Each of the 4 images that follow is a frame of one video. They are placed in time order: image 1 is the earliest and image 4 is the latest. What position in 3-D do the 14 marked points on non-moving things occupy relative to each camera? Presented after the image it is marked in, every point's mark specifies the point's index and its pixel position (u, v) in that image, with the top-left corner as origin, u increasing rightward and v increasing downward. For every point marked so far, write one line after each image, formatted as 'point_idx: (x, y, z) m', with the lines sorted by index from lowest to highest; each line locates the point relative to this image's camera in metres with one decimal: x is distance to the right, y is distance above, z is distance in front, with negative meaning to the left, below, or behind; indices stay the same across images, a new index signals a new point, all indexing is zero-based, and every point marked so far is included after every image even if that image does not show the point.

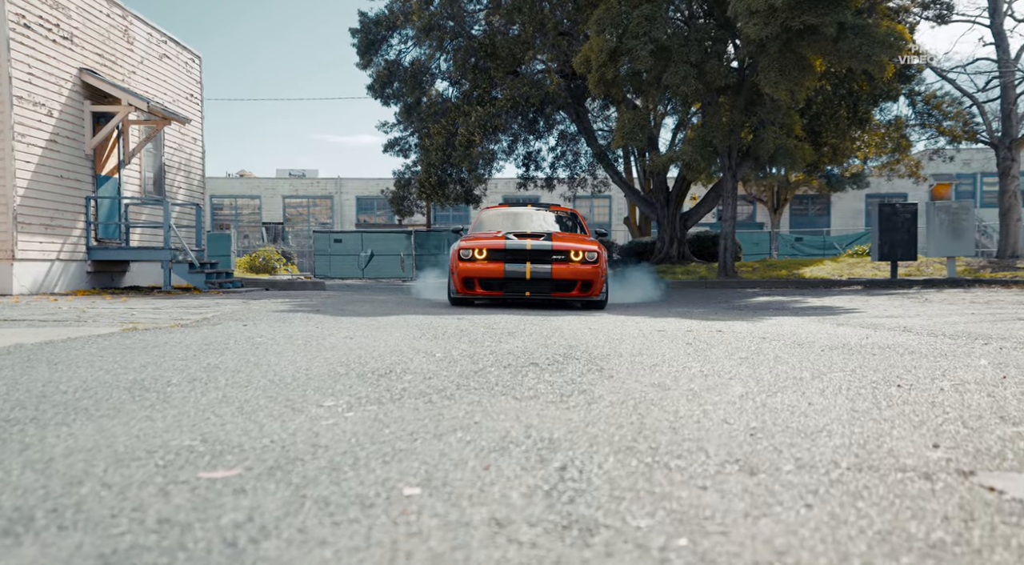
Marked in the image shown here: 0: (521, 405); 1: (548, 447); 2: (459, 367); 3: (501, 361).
0: (0.0, -0.5, +3.6) m
1: (+0.1, -0.5, +2.8) m
2: (-0.3, -0.5, +4.9) m
3: (-0.1, -0.5, +5.3) m
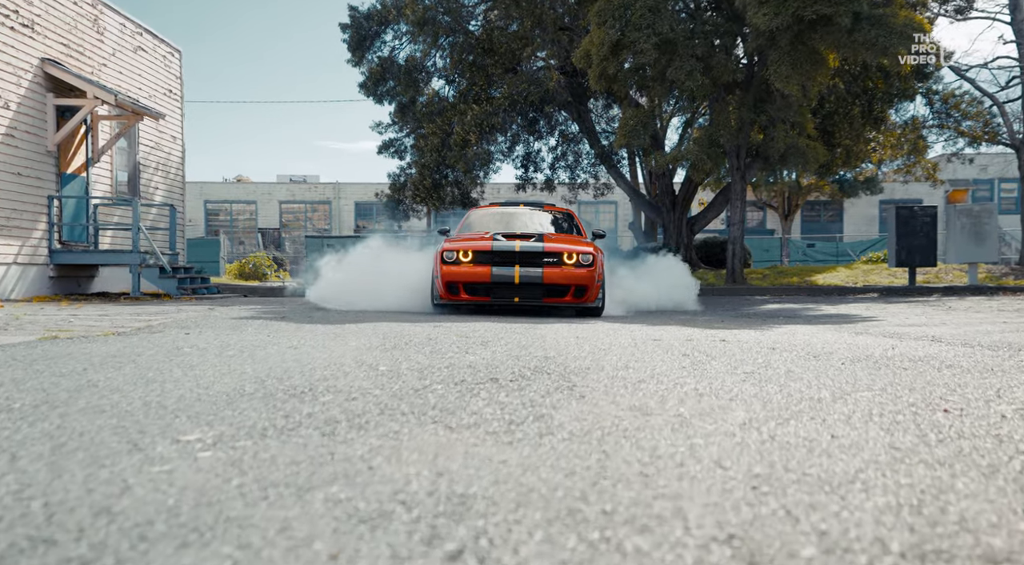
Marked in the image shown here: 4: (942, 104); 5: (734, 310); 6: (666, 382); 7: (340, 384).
0: (-0.2, -0.5, +2.8) m
1: (-0.1, -0.5, +1.9) m
2: (-0.5, -0.5, +4.0) m
3: (-0.3, -0.5, +4.4) m
4: (+10.3, +4.3, +19.9) m
5: (+3.4, -0.4, +12.9) m
6: (+0.8, -0.5, +4.1) m
7: (-0.8, -0.5, +3.9) m
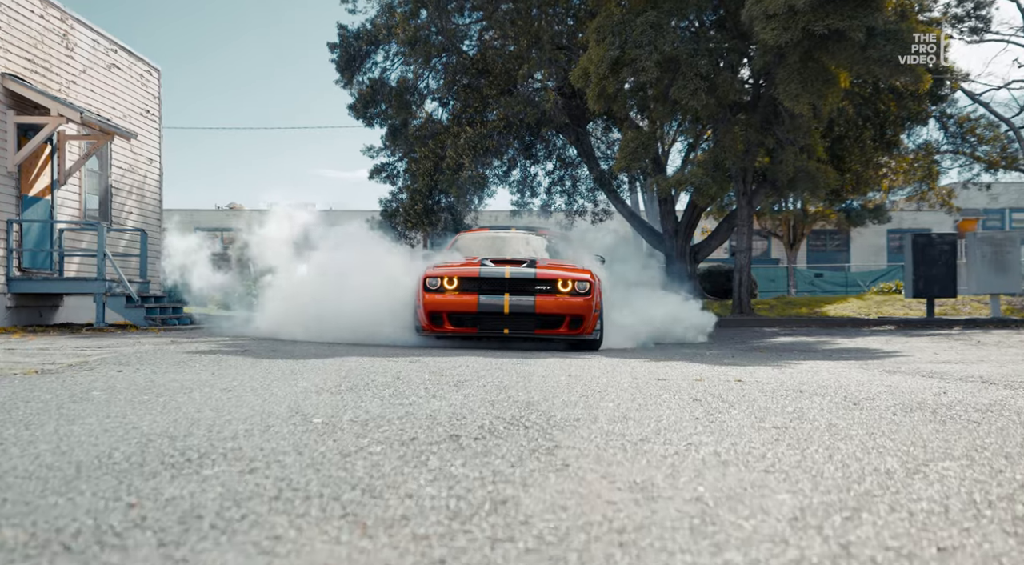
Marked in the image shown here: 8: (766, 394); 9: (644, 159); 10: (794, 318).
0: (-0.3, -0.6, +1.8) m
1: (-0.3, -0.5, +0.9) m
2: (-0.7, -0.6, +3.1) m
3: (-0.4, -0.6, +3.4) m
4: (+10.2, +3.6, +19.1) m
5: (+3.3, -0.9, +12.0) m
6: (+0.6, -0.6, +3.2) m
7: (-0.9, -0.6, +3.0) m
8: (+1.5, -0.6, +4.8) m
9: (+2.5, +2.4, +16.0) m
10: (+5.8, -0.7, +17.2) m
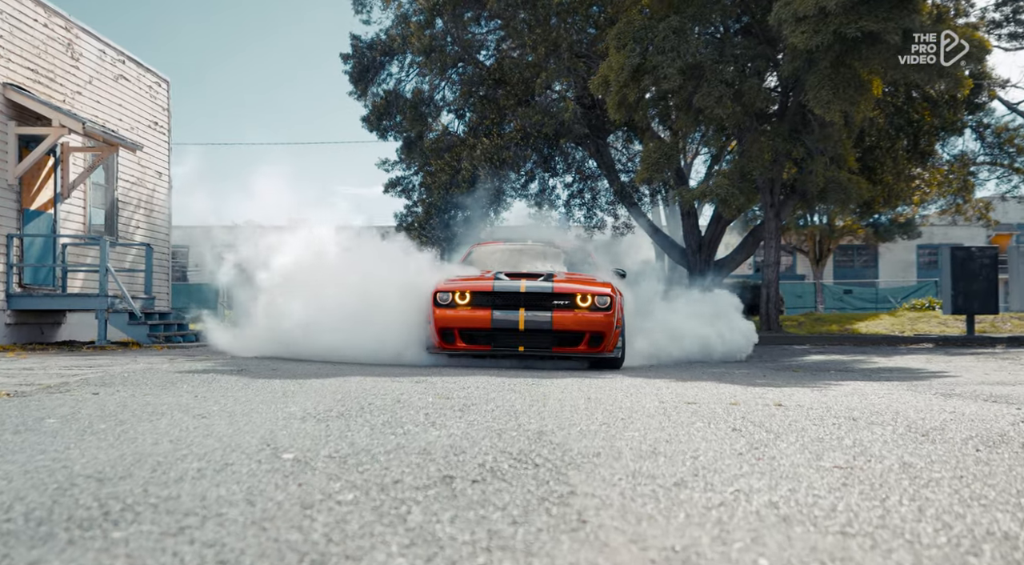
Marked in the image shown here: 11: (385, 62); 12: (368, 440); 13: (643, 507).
0: (-0.4, -0.6, +1.2) m
1: (-0.3, -0.5, +0.3) m
2: (-0.7, -0.6, +2.5) m
3: (-0.4, -0.6, +2.8) m
4: (+10.6, +3.2, +18.3) m
5: (+3.6, -1.1, +11.3) m
6: (+0.6, -0.6, +2.6) m
7: (-0.9, -0.6, +2.4) m
8: (+1.5, -0.7, +4.2) m
9: (+2.9, +2.1, +15.4) m
10: (+6.2, -1.0, +16.5) m
11: (-2.9, +5.0, +19.0) m
12: (-0.6, -0.7, +3.5) m
13: (+0.4, -0.6, +2.3) m
